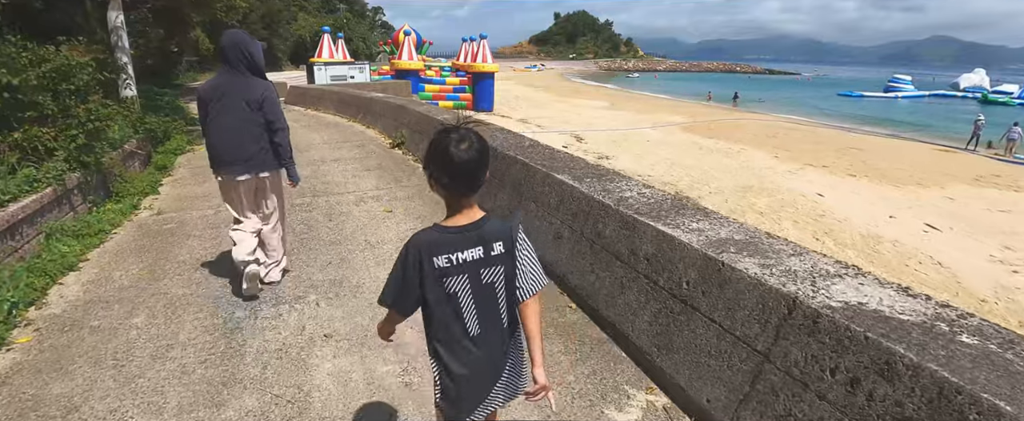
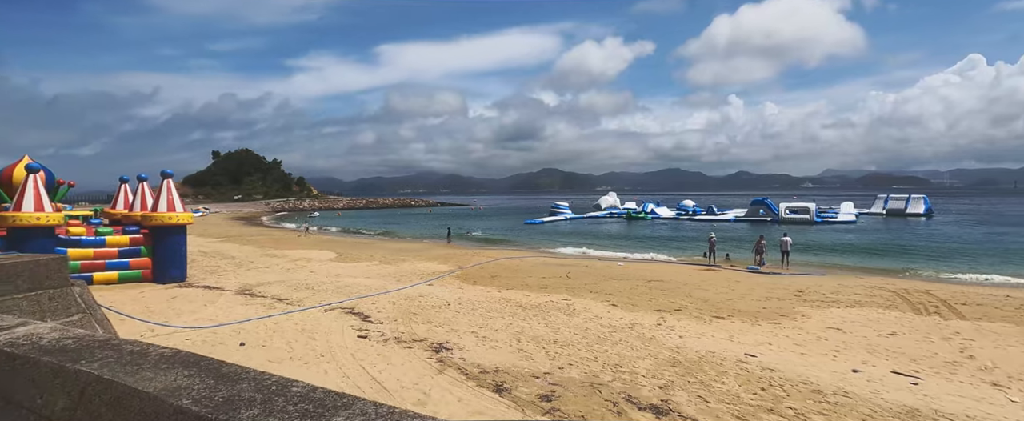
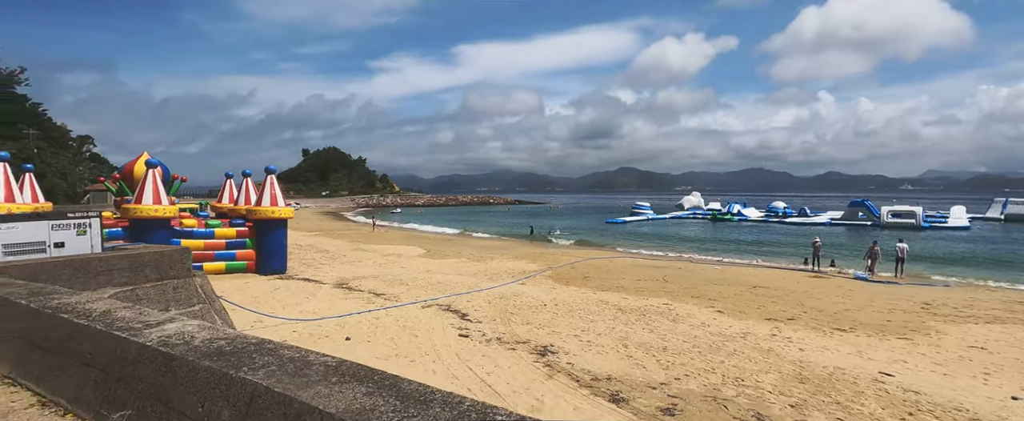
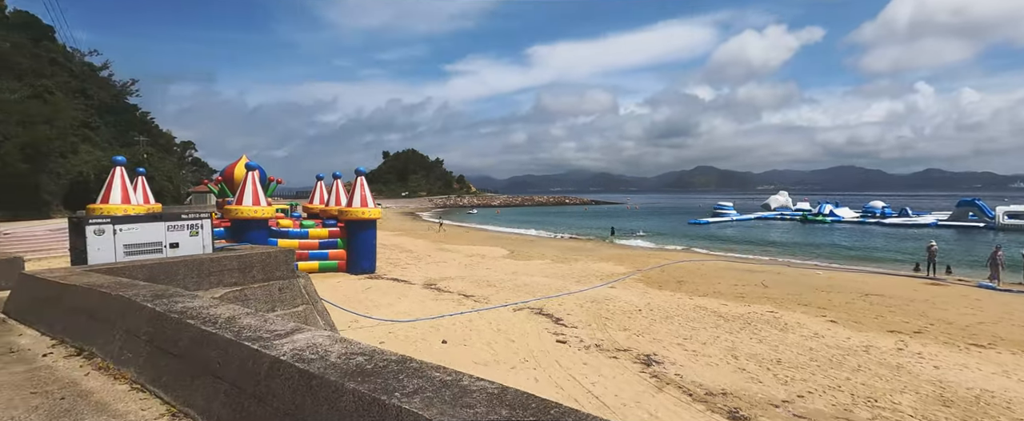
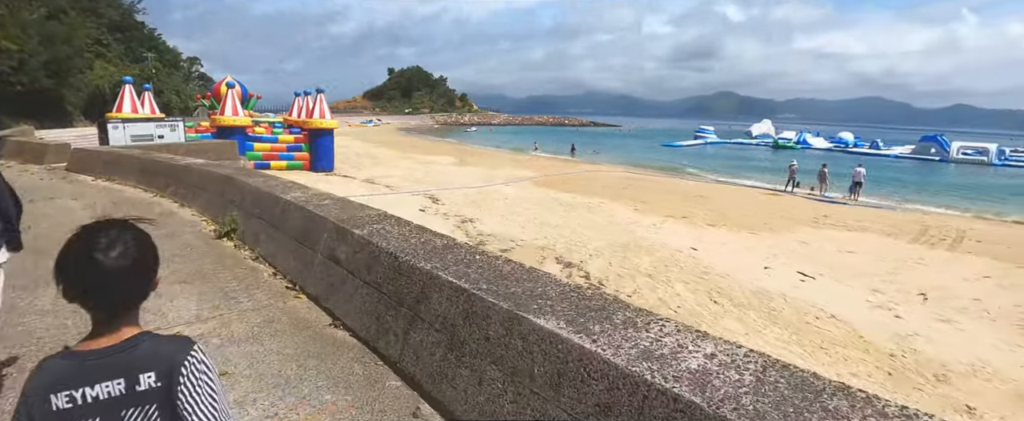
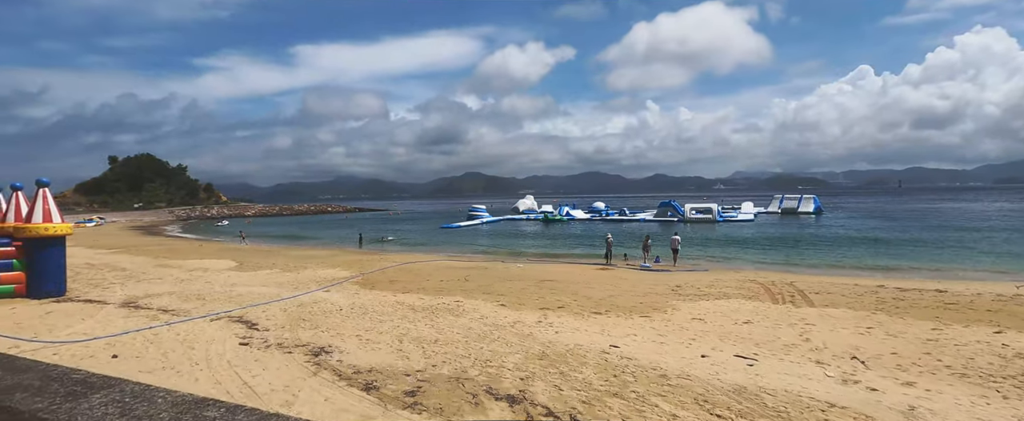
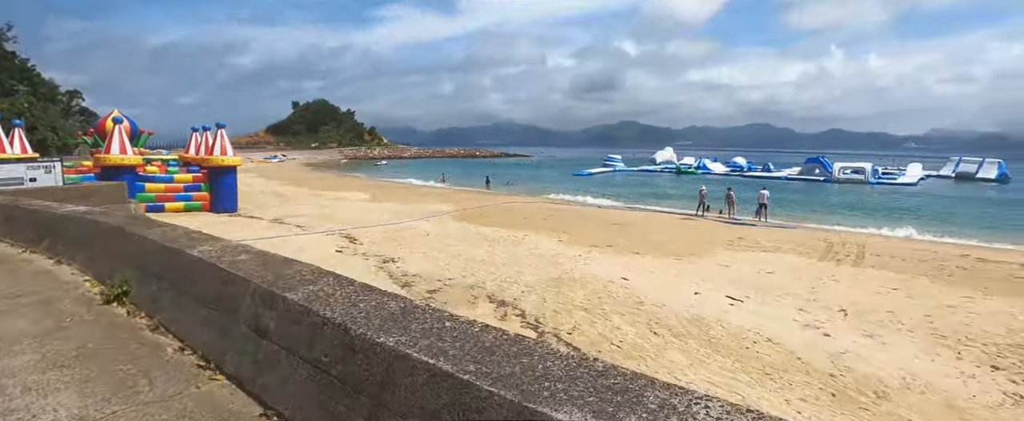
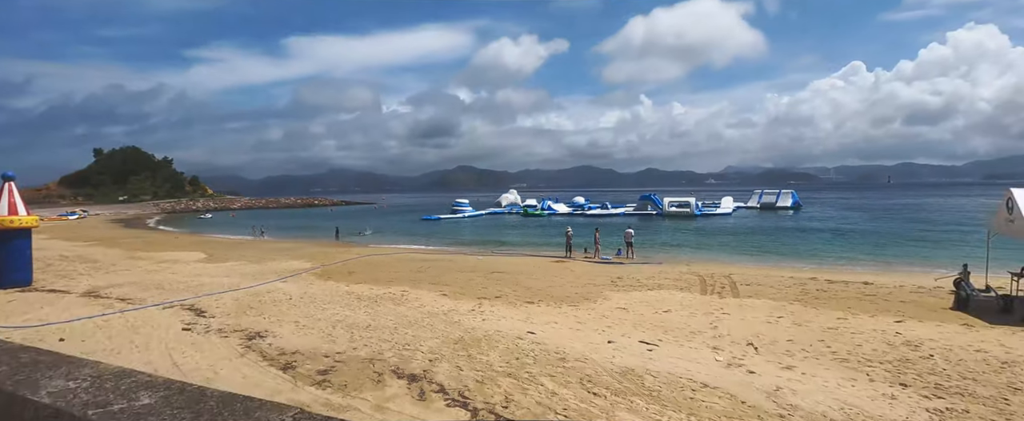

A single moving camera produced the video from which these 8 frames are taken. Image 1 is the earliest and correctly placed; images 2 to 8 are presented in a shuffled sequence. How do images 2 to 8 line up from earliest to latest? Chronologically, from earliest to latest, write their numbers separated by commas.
5, 7, 8, 6, 2, 3, 4
